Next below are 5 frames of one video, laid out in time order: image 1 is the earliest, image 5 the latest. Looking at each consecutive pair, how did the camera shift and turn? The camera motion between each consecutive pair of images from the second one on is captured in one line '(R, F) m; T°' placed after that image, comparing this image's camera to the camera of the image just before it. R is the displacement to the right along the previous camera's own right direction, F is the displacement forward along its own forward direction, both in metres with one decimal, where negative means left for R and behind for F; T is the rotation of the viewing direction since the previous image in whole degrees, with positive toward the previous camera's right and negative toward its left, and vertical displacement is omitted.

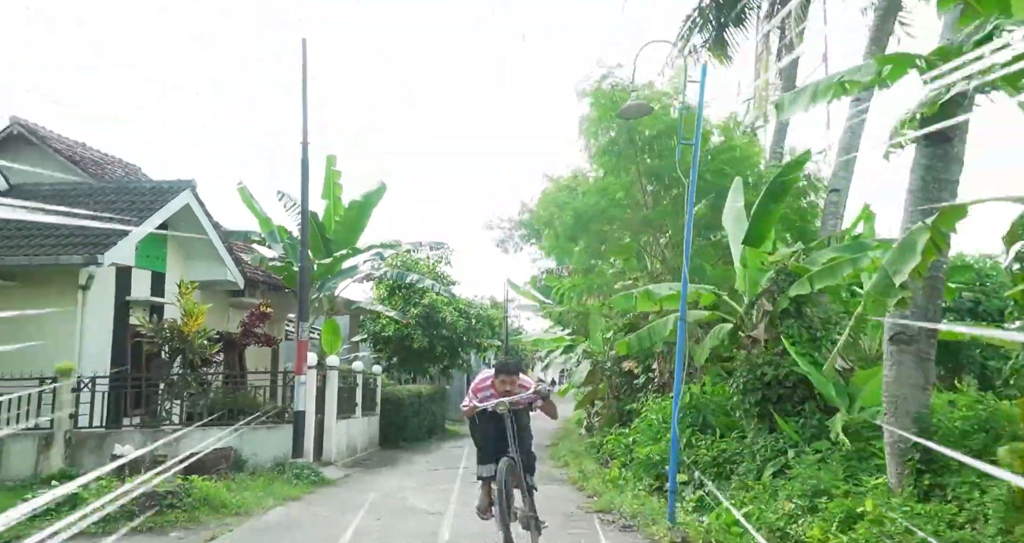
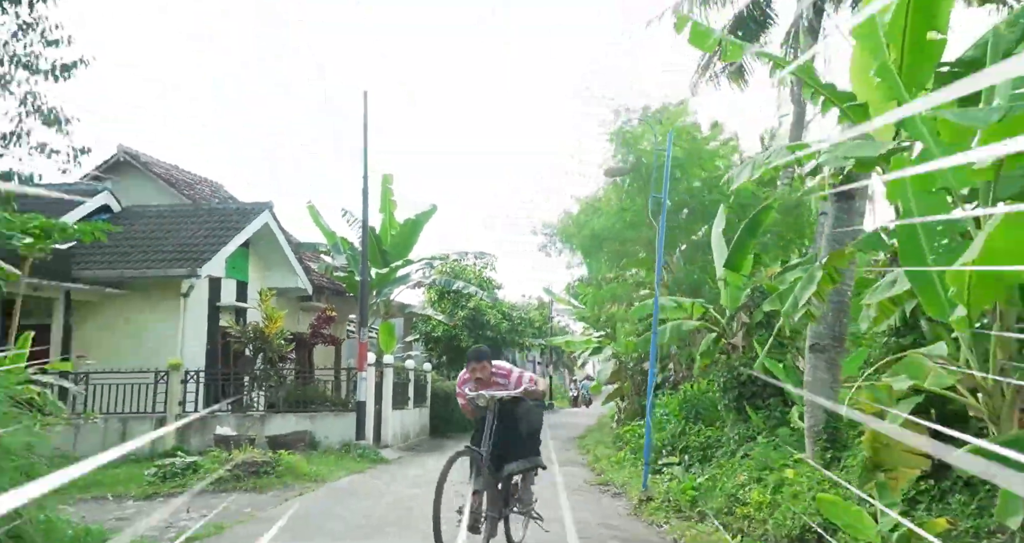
(+0.3, -1.5) m; -4°
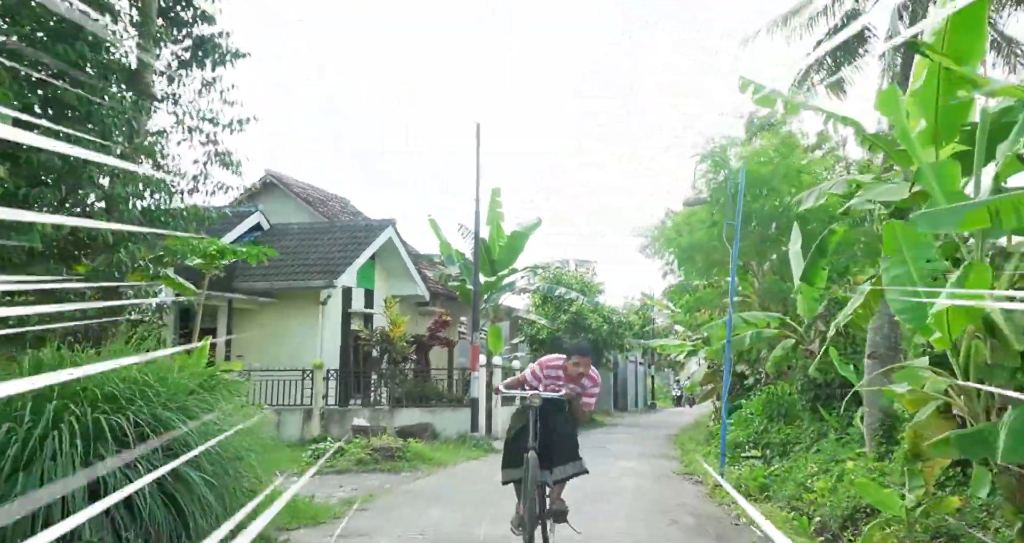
(+0.1, -1.2) m; -7°
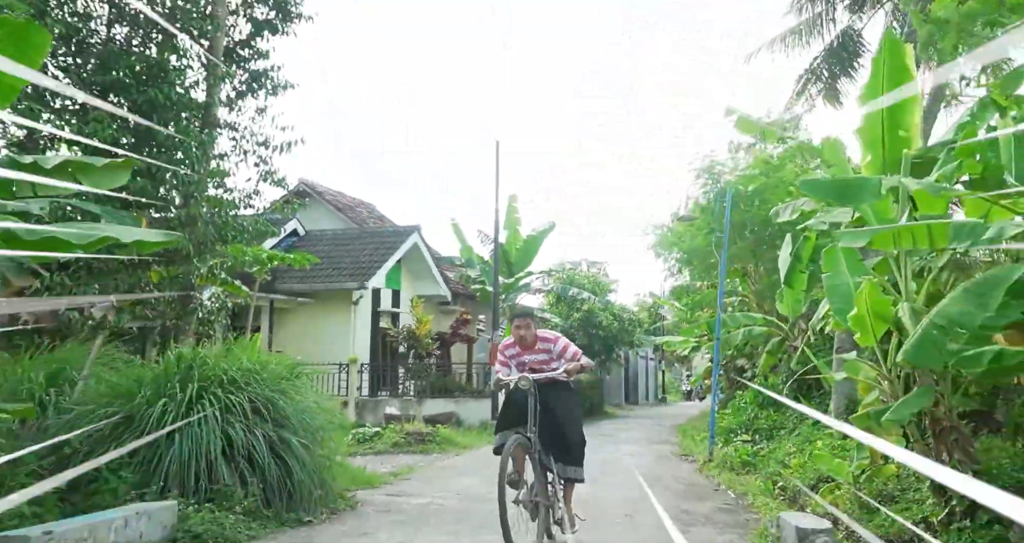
(0.0, -1.2) m; -1°
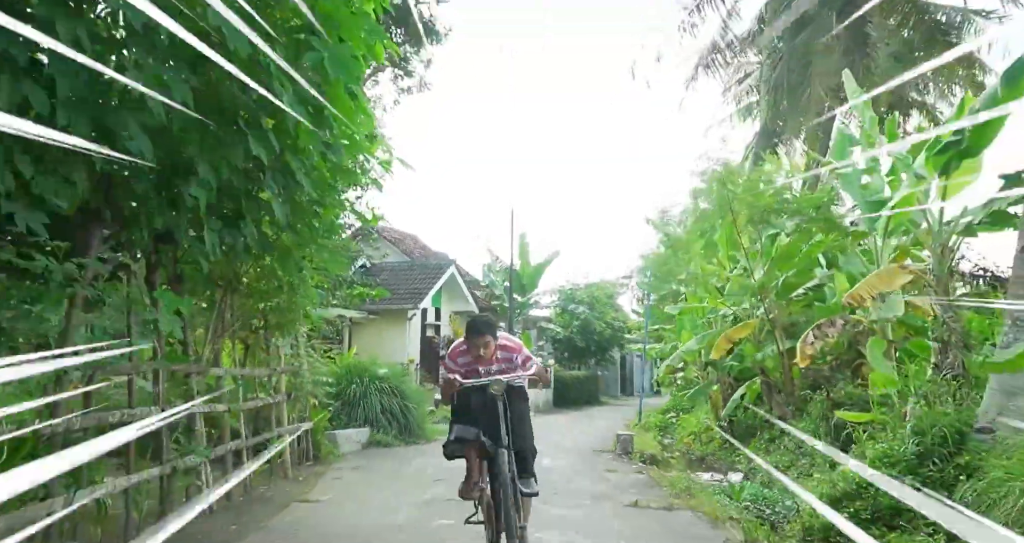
(+0.3, -5.3) m; -2°
